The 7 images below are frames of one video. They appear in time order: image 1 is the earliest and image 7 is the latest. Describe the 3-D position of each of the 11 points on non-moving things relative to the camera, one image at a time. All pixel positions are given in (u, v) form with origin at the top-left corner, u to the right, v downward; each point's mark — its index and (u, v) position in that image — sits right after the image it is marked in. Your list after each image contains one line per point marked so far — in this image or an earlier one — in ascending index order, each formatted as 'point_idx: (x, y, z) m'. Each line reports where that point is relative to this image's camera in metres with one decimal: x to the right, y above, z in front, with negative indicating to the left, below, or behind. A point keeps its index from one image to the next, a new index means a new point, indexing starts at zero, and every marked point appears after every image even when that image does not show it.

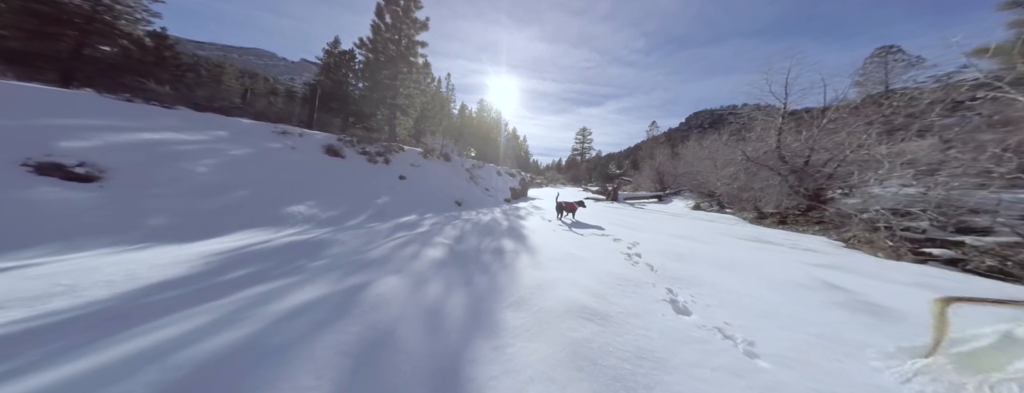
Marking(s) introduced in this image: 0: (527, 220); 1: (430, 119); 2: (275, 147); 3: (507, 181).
0: (+0.5, -0.8, +7.6) m
1: (-6.5, +6.1, +18.1) m
2: (-6.3, +1.3, +6.2) m
3: (-0.4, +1.2, +16.7) m
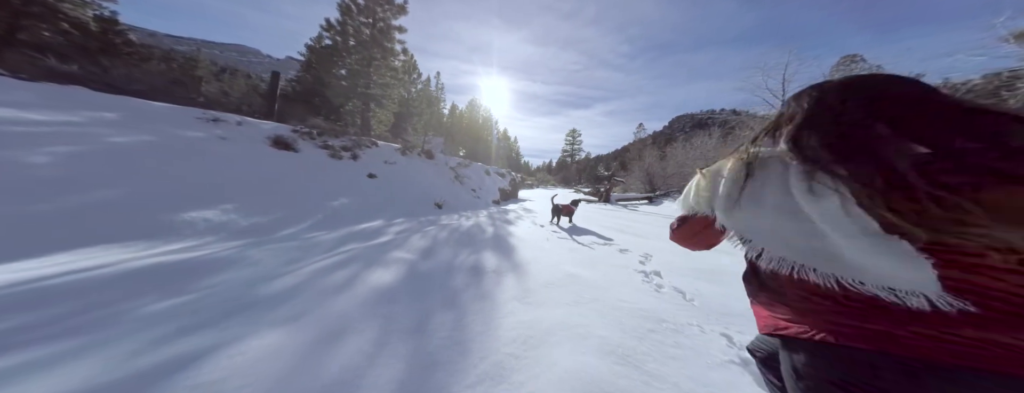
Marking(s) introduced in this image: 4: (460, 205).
0: (+0.1, -0.8, +6.6) m
1: (-7.3, +5.9, +16.8) m
2: (-6.7, +1.3, +4.9) m
3: (-1.1, +1.1, +15.6) m
4: (-2.0, -0.4, +9.0) m
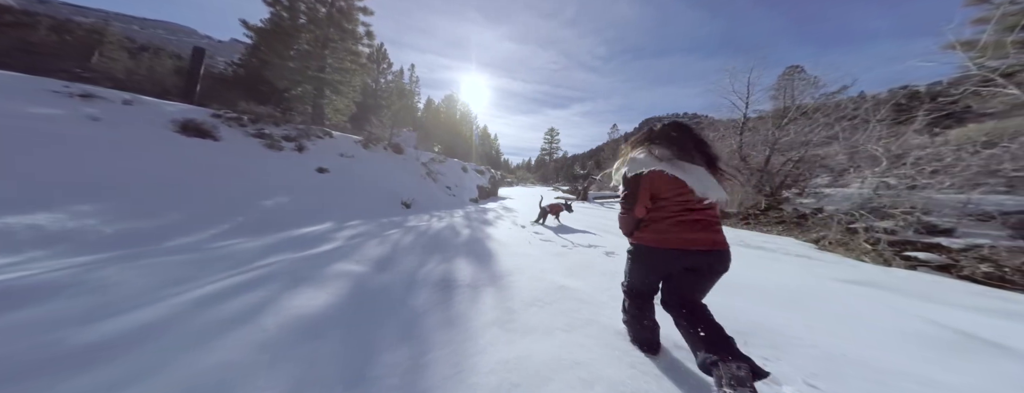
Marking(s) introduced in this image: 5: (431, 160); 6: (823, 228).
0: (-0.5, -0.8, +6.0) m
1: (-8.8, +6.0, +15.4) m
2: (-7.1, +1.3, +3.6) m
3: (-2.5, +1.2, +14.9) m
4: (-2.8, -0.3, +8.2) m
5: (-4.1, +1.8, +11.6) m
6: (+11.4, -1.3, +8.5) m
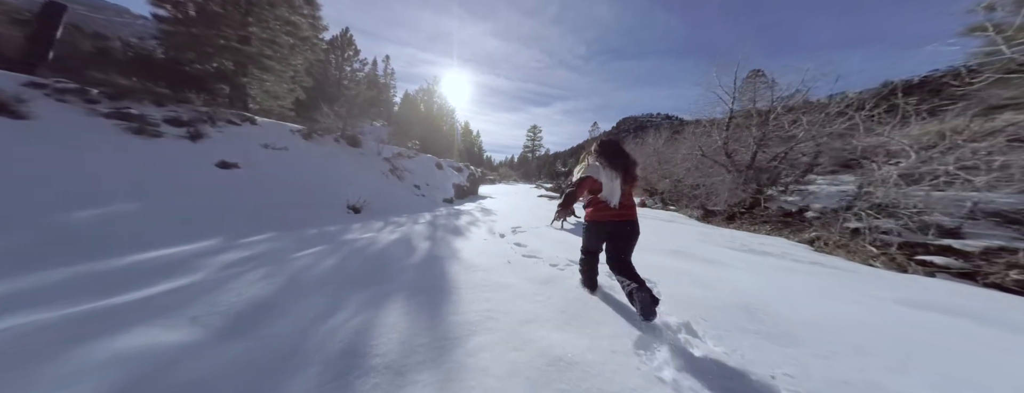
0: (-1.0, -0.8, +4.7) m
1: (-10.0, +5.9, +13.6) m
2: (-7.4, +1.2, +2.0) m
3: (-3.6, +1.2, +13.5) m
4: (-3.4, -0.4, +6.8) m
5: (-5.0, +1.7, +10.1) m
6: (+10.7, -1.1, +8.1) m
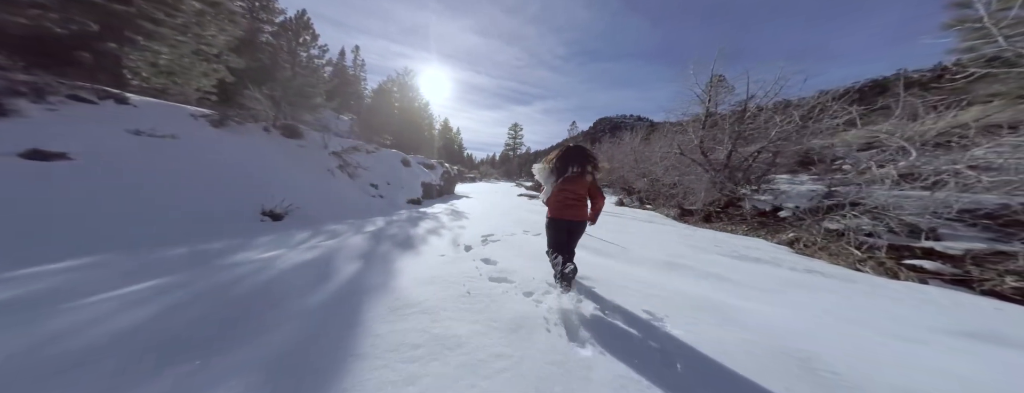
0: (-1.5, -0.9, +3.7) m
1: (-11.3, +5.9, +11.7) m
2: (-7.7, +1.1, +0.4) m
3: (-4.8, +1.2, +12.1) m
4: (-4.1, -0.4, +5.5) m
5: (-6.0, +1.7, +8.7) m
6: (+9.8, -1.1, +8.0) m
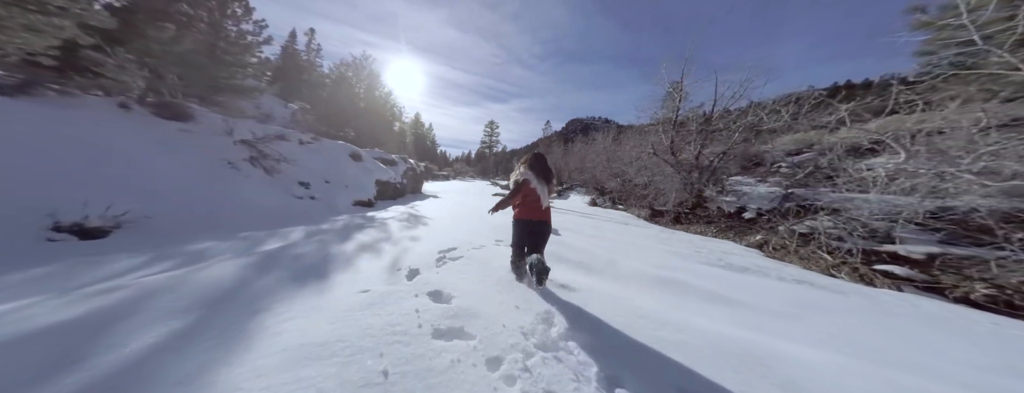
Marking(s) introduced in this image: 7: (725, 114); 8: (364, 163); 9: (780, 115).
0: (-2.0, -0.9, +2.5) m
1: (-12.6, +5.9, +9.3) m
2: (-7.7, +1.0, -1.5) m
3: (-6.2, +1.2, +10.5) m
4: (-4.8, -0.5, +4.0) m
5: (-7.0, +1.7, +6.9) m
6: (+8.8, -1.2, +8.1) m
7: (+11.0, +4.2, +12.1) m
8: (-6.3, +1.4, +10.0) m
9: (+12.0, +3.6, +10.4) m
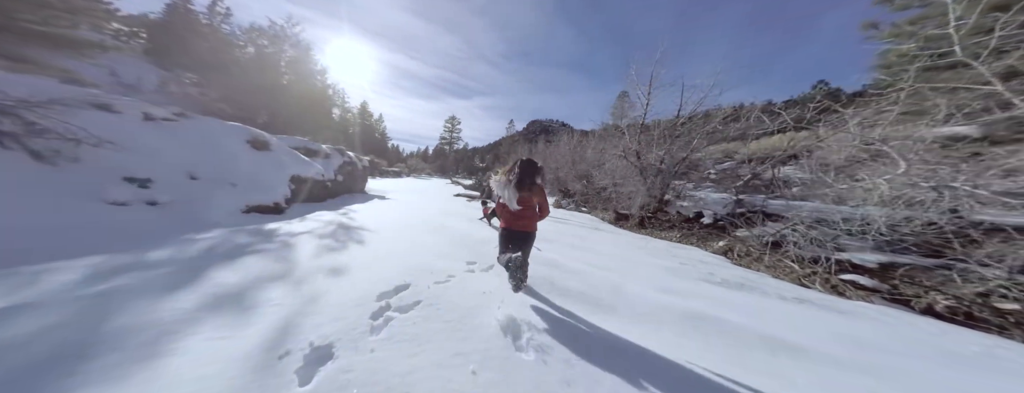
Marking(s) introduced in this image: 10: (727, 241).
0: (-1.9, -1.0, +0.9) m
1: (-13.4, +5.9, +5.7) m
2: (-6.8, +1.0, -4.1) m
3: (-7.5, +1.2, +8.0) m
4: (-4.9, -0.5, +1.9) m
5: (-7.5, +1.7, +4.3) m
6: (+7.7, -1.5, +8.3) m
7: (+9.3, +4.0, +12.6) m
8: (-7.5, +1.4, +7.5) m
9: (+10.5, +3.3, +11.1) m
10: (+7.6, -1.5, +8.2) m
